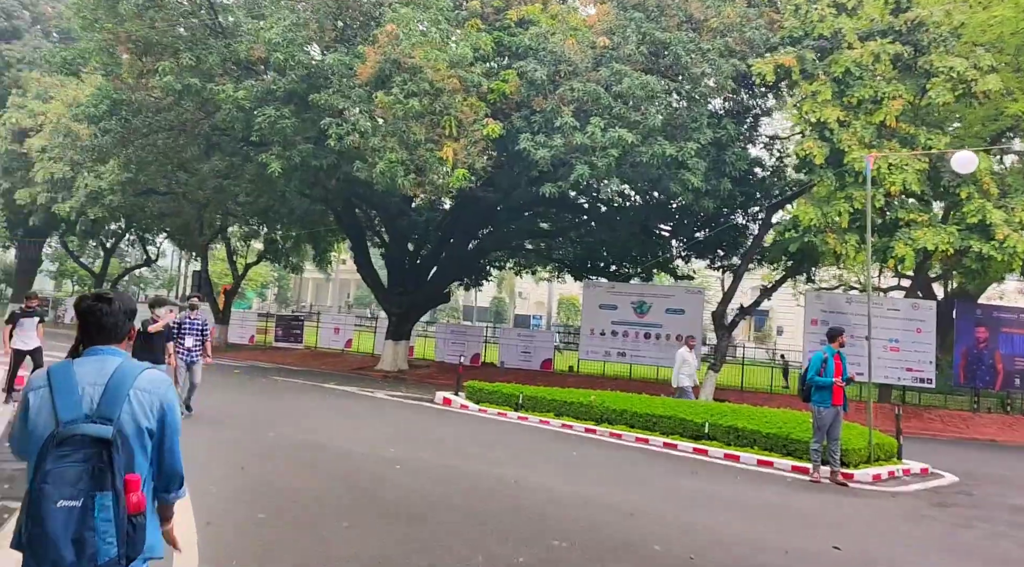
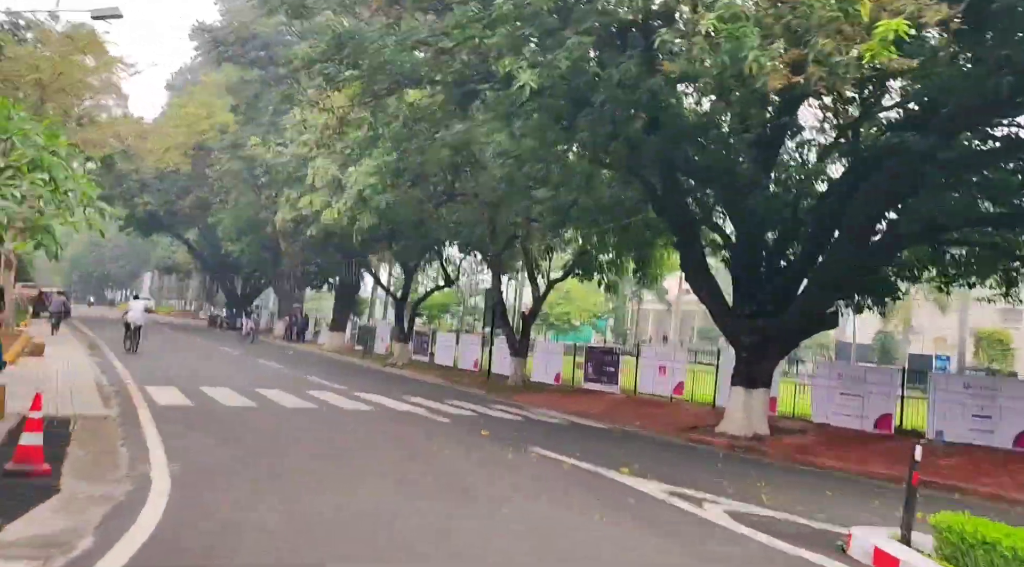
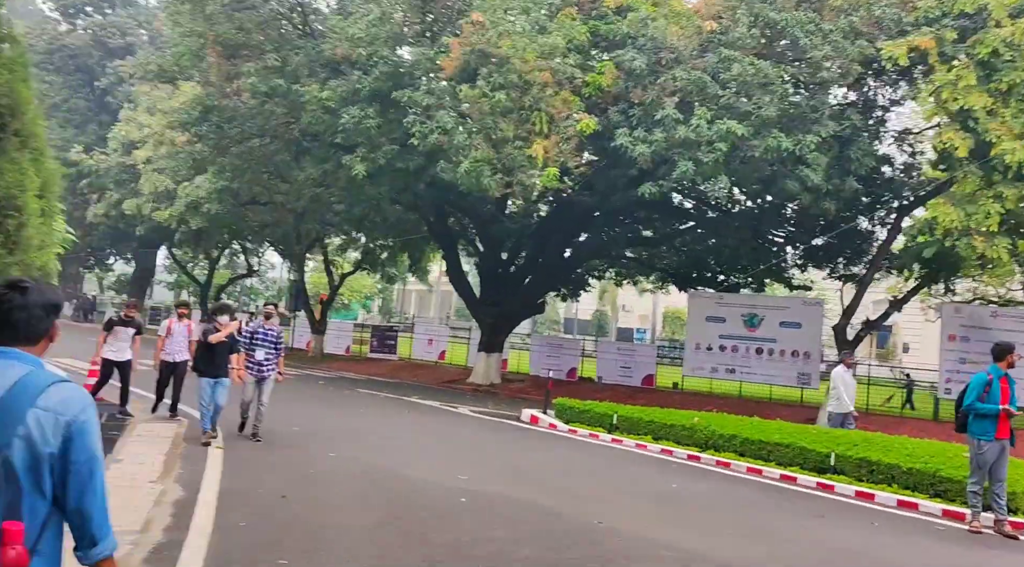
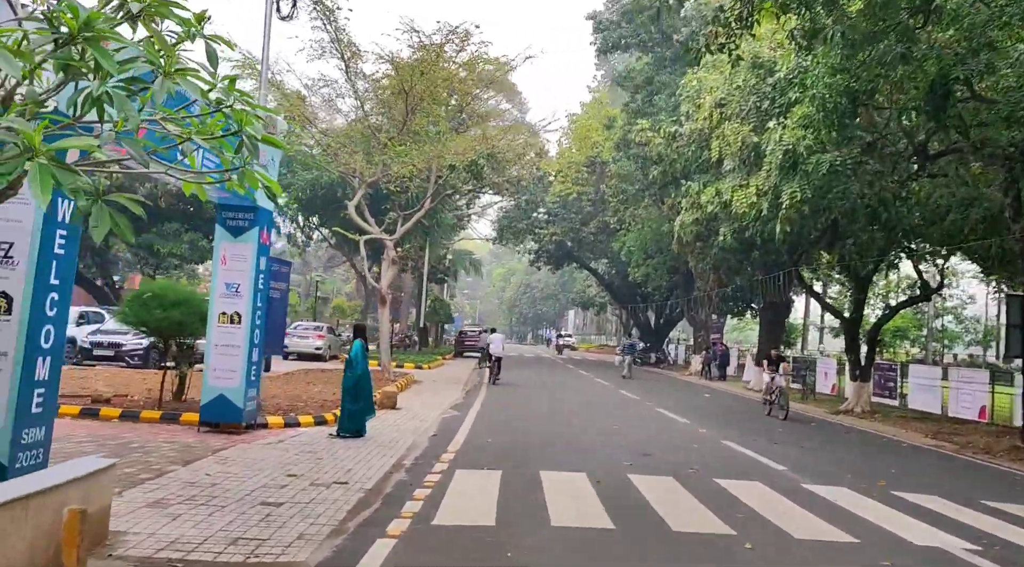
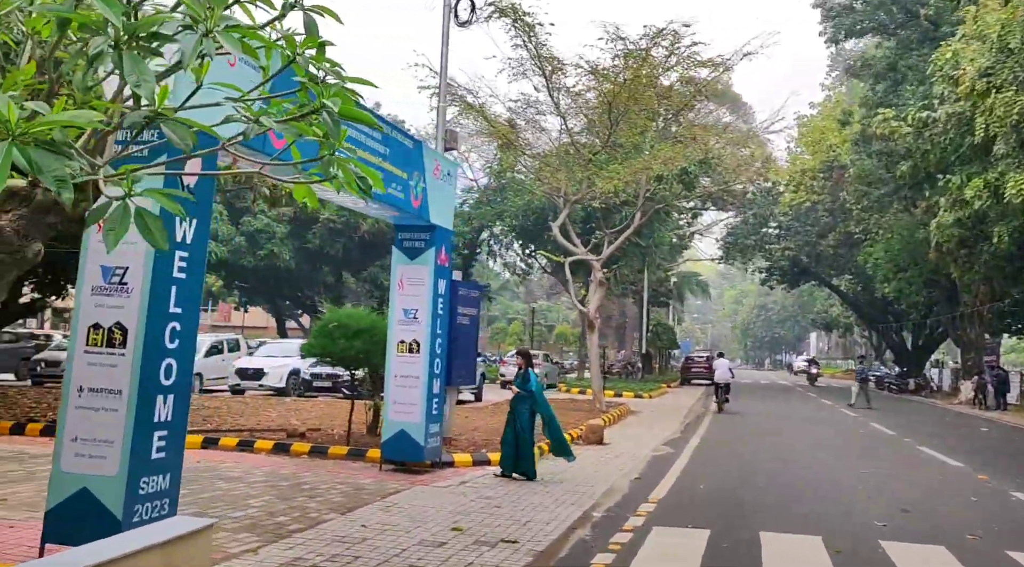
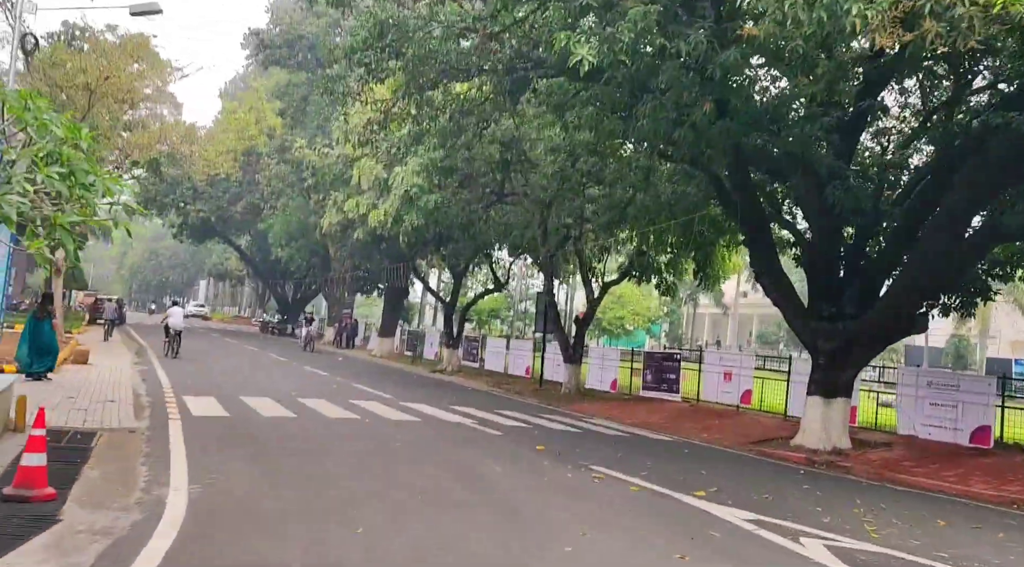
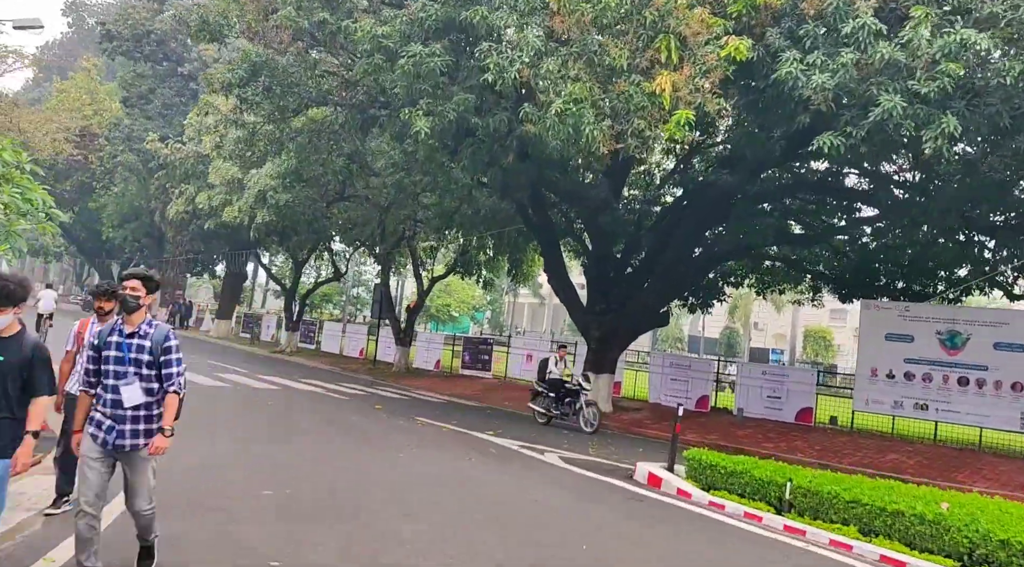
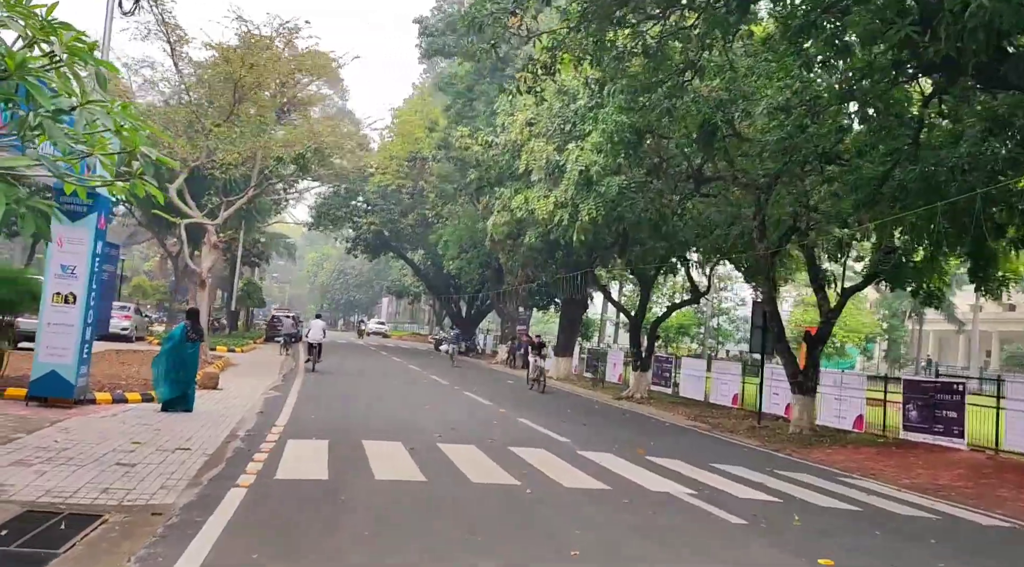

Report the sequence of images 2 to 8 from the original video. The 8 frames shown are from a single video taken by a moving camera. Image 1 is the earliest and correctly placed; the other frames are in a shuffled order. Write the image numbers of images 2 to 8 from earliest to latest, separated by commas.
3, 7, 2, 6, 8, 4, 5
